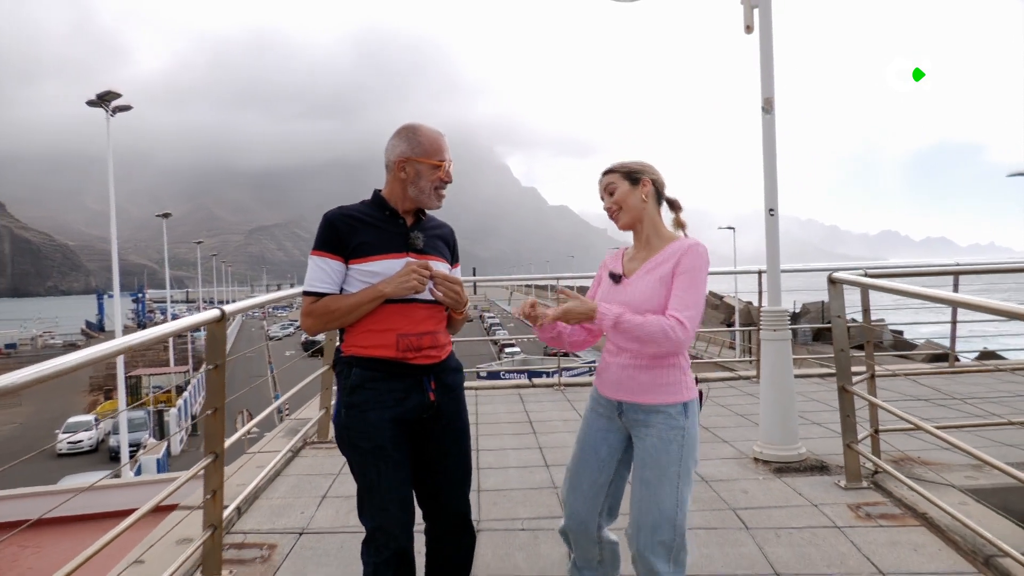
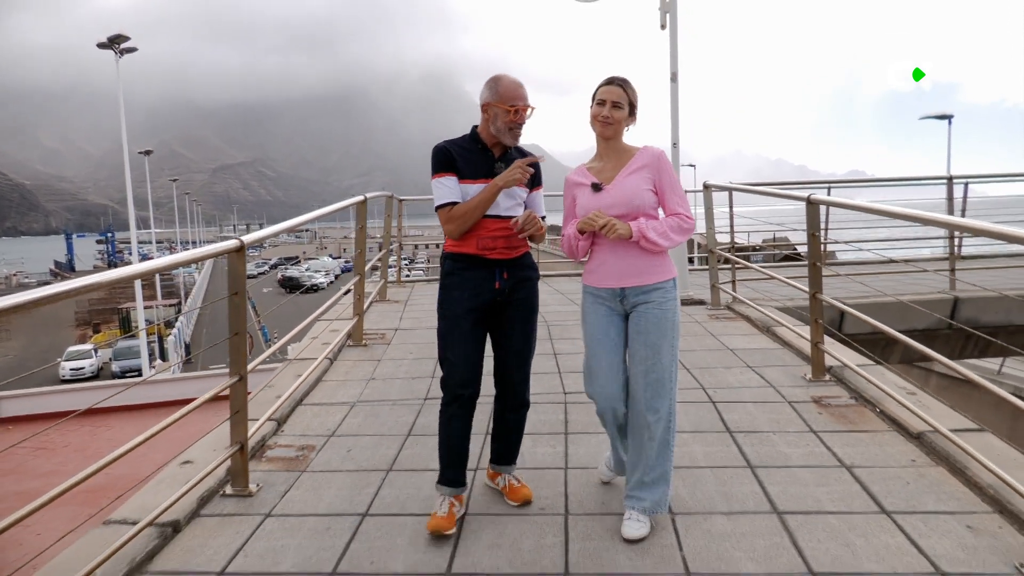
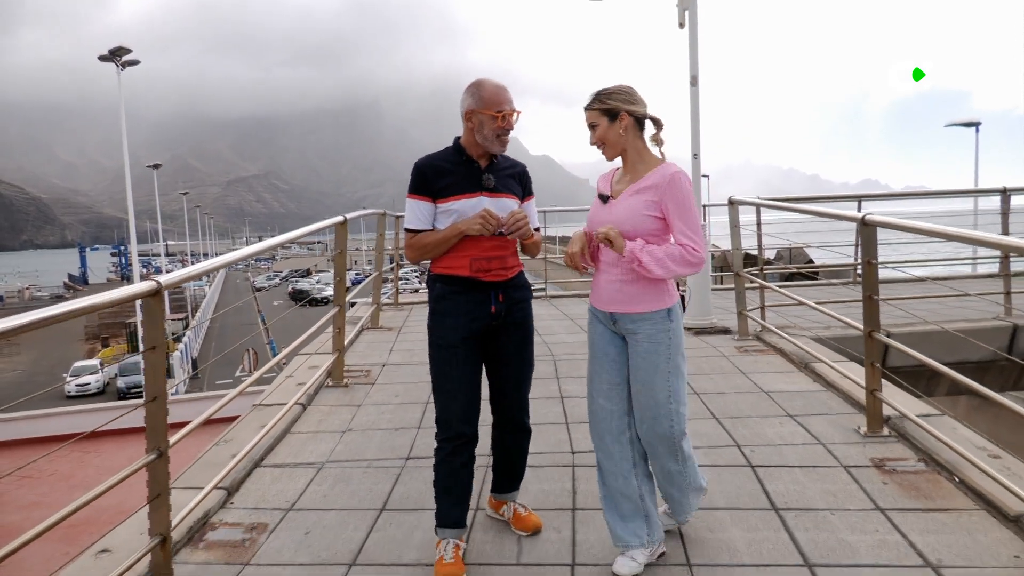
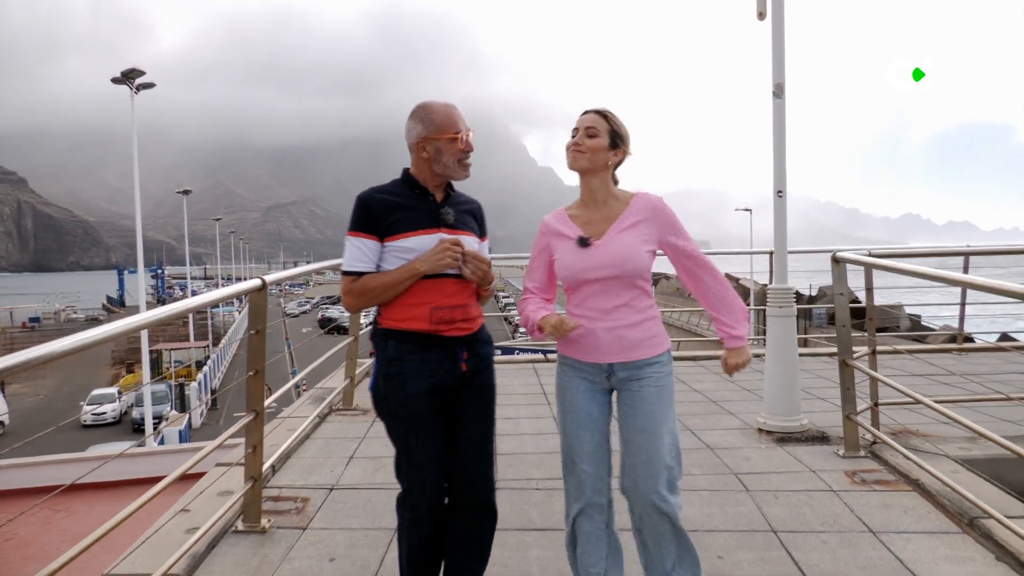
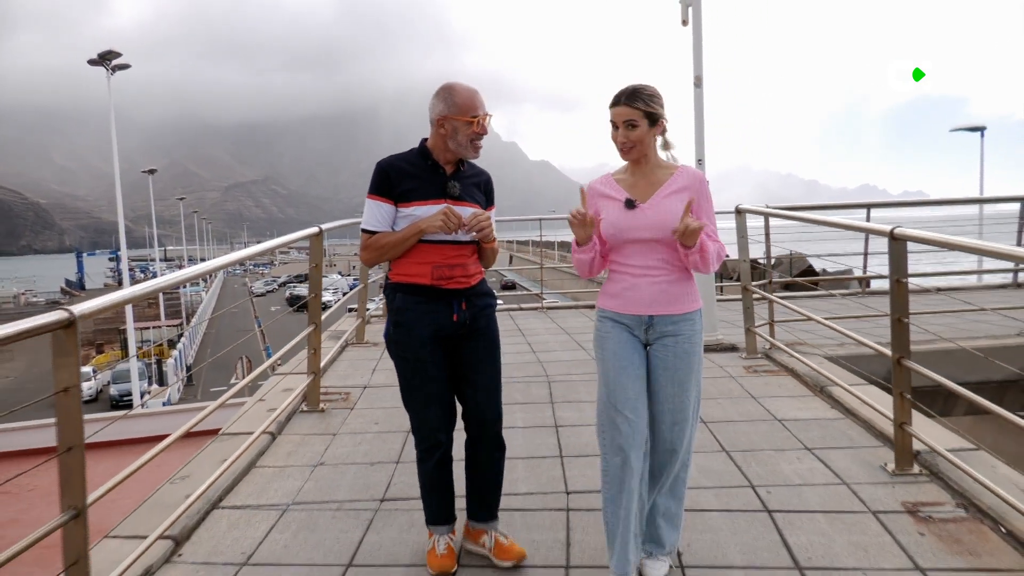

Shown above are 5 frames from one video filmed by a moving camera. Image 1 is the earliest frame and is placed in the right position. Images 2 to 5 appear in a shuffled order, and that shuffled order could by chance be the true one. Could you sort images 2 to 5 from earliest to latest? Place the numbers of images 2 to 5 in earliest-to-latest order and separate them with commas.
4, 5, 3, 2
